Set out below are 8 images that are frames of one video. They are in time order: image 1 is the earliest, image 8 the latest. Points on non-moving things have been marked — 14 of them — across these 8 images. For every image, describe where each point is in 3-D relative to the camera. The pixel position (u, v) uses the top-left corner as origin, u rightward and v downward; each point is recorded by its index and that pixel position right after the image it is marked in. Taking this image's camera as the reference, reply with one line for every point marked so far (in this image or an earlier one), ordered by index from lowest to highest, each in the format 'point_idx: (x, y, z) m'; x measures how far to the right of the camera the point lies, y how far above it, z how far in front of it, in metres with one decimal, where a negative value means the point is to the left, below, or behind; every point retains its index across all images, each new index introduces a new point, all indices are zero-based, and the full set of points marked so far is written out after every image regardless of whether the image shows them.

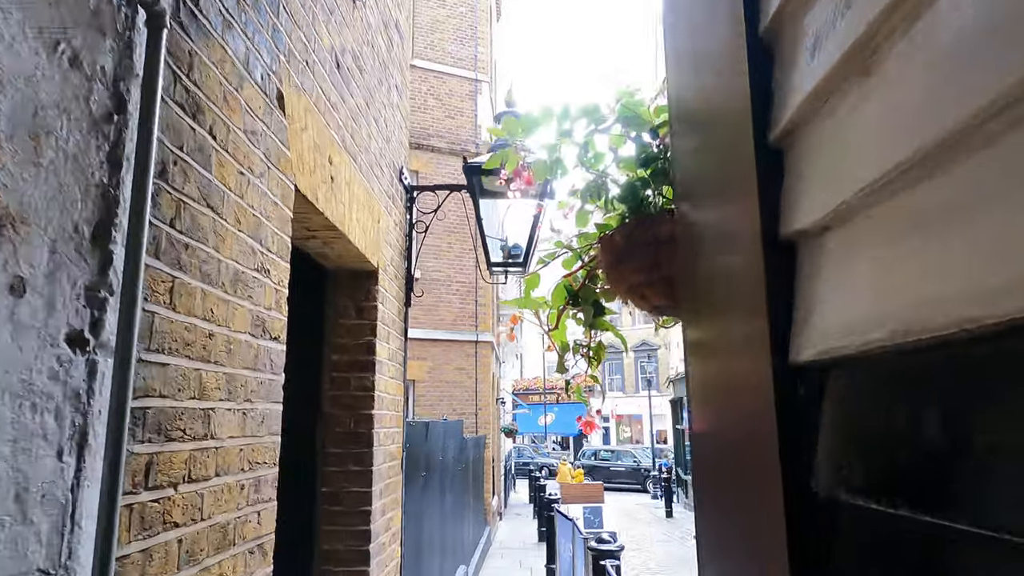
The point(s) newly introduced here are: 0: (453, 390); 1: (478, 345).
0: (-1.1, -2.0, +13.3) m
1: (-0.7, -1.2, +13.6) m
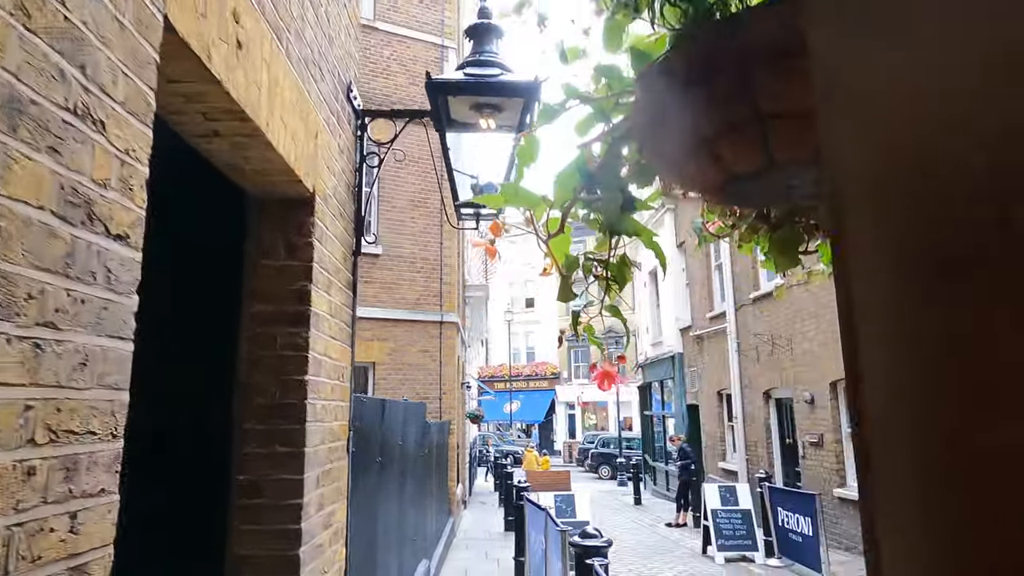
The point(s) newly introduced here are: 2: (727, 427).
0: (-1.8, -1.6, +12.6) m
1: (-1.3, -0.7, +12.9) m
2: (+4.6, -3.0, +14.3) m
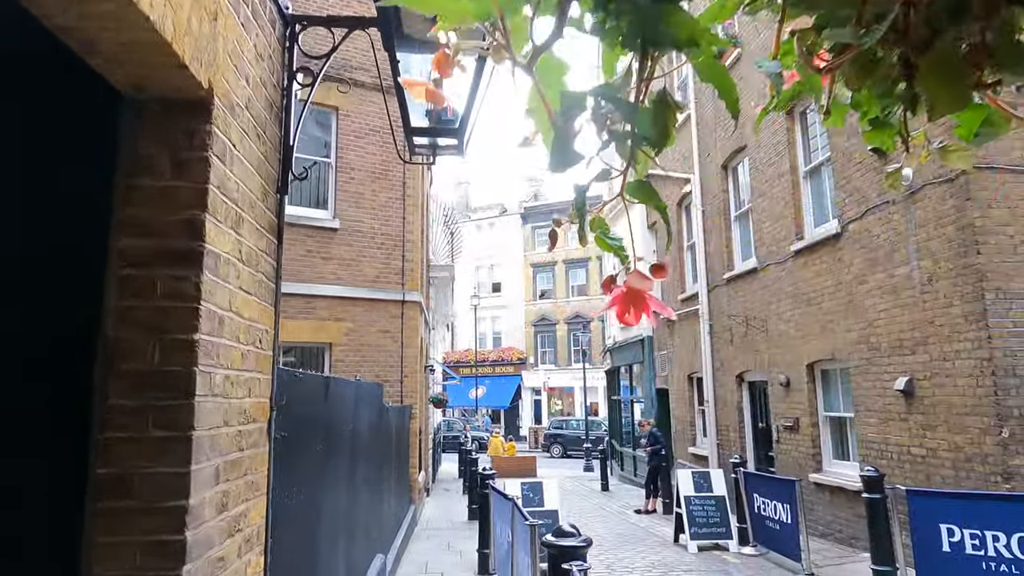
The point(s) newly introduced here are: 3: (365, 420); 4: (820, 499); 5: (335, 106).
0: (-2.4, -1.2, +11.9) m
1: (-2.0, -0.3, +12.2) m
2: (+3.9, -2.6, +14.0) m
3: (-1.5, -1.3, +6.8) m
4: (+4.2, -2.9, +9.1) m
5: (-3.2, +3.3, +12.0) m
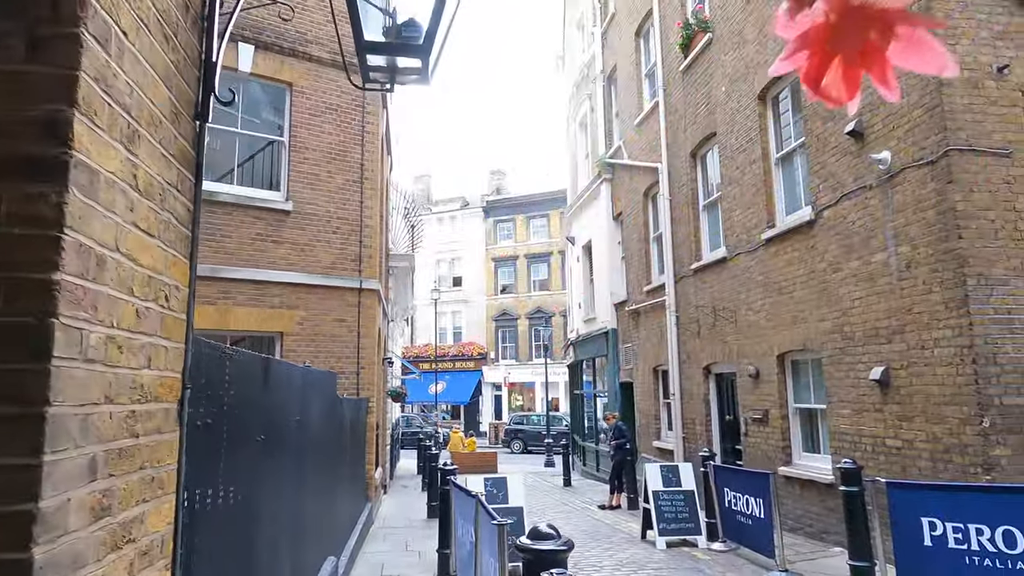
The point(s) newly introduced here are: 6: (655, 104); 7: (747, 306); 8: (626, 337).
0: (-3.0, -1.0, +11.3) m
1: (-2.6, -0.1, +11.6) m
2: (+3.1, -2.4, +13.8) m
3: (-1.9, -1.1, +6.2) m
4: (+3.7, -2.7, +8.9) m
5: (-3.8, +3.5, +11.3) m
6: (+3.0, +3.8, +14.0) m
7: (+3.6, -0.3, +10.1) m
8: (+2.7, -1.1, +15.6) m
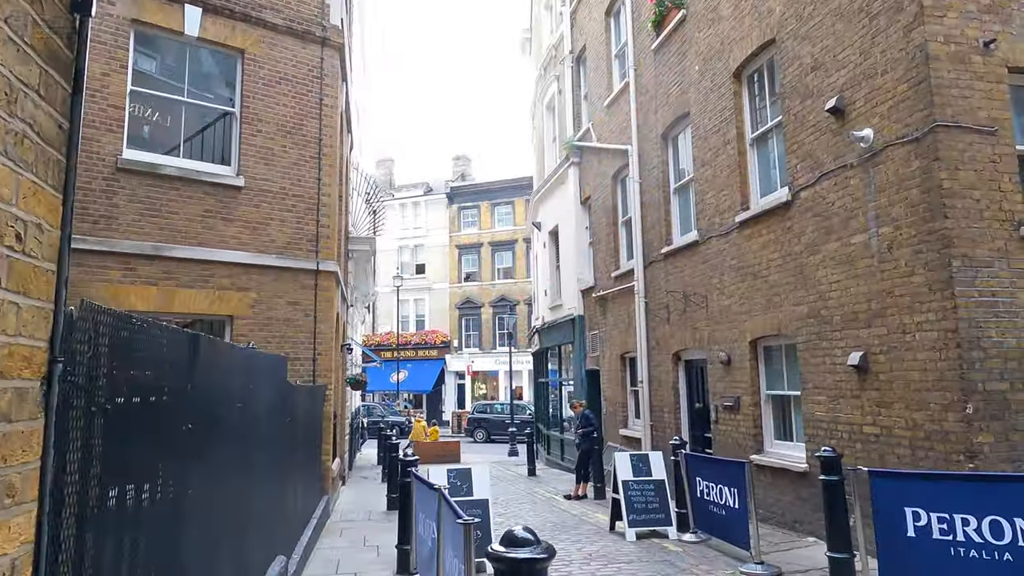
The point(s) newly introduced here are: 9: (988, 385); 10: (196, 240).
0: (-3.6, -0.7, +10.7) m
1: (-3.2, +0.2, +11.0) m
2: (+2.4, -2.1, +13.5) m
3: (-2.2, -0.9, +5.7) m
4: (+3.2, -2.5, +8.7) m
5: (-4.3, +3.8, +10.6) m
6: (+2.3, +4.1, +13.6) m
7: (+3.1, 0.0, +9.9) m
8: (+1.9, -0.8, +15.3) m
9: (+4.1, -0.8, +5.8) m
10: (-4.7, +0.7, +9.9) m
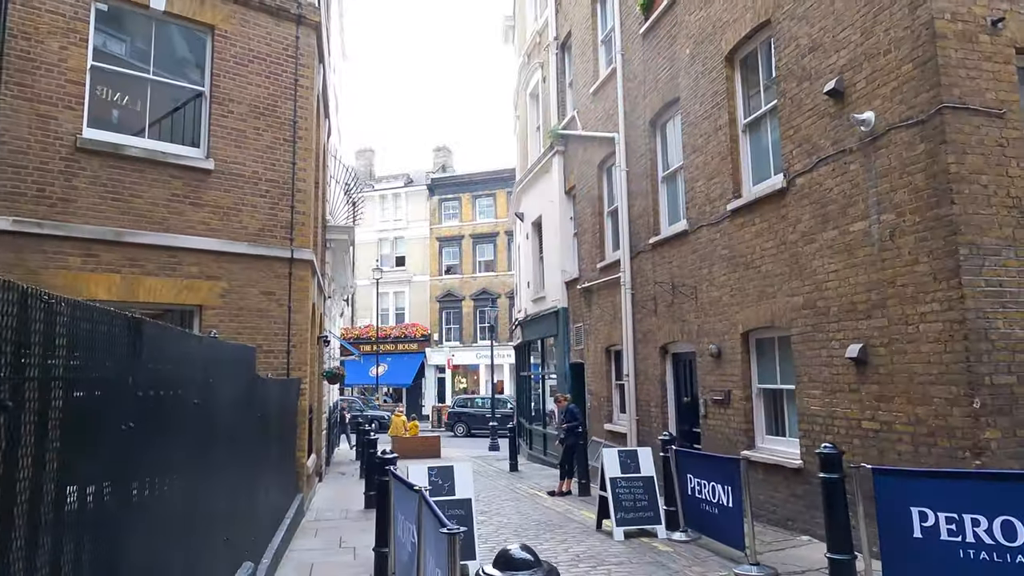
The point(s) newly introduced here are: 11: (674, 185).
0: (-3.9, -0.5, +10.2) m
1: (-3.4, +0.4, +10.6) m
2: (+2.0, -1.9, +13.2) m
3: (-2.3, -0.8, +5.3) m
4: (+3.0, -2.4, +8.4) m
5: (-4.5, +4.0, +10.0) m
6: (+2.0, +4.3, +13.3) m
7: (+2.8, +0.1, +9.6) m
8: (+1.5, -0.6, +15.0) m
9: (+4.0, -0.7, +5.6) m
10: (-4.9, +0.9, +9.4) m
11: (+2.7, +1.7, +11.2) m
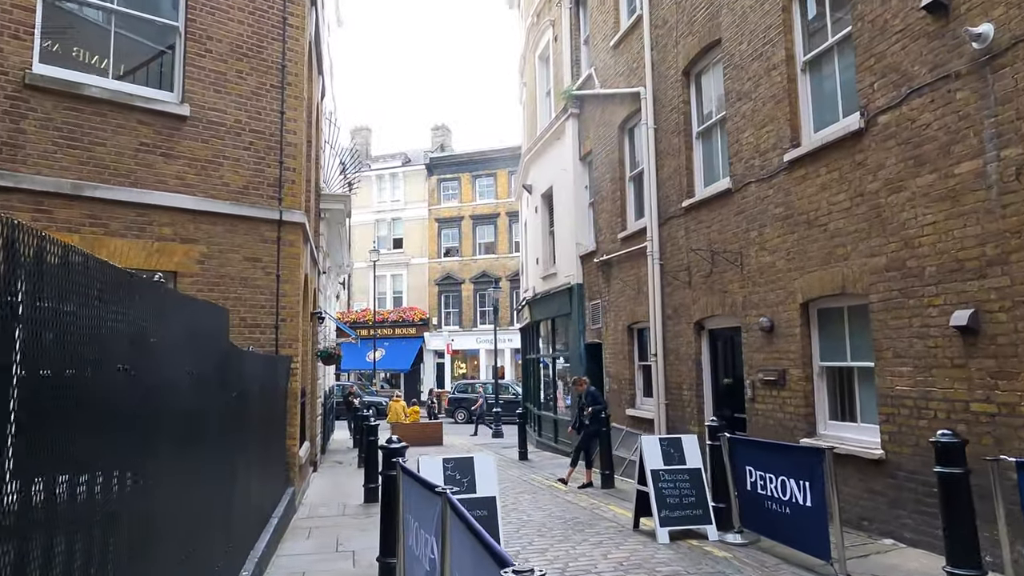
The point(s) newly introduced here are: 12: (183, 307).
0: (-3.6, 0.0, +9.0) m
1: (-3.2, +0.8, +9.3) m
2: (+2.3, -1.4, +12.0) m
3: (-2.0, -0.4, +4.0) m
4: (+3.3, -2.0, +7.2) m
5: (-4.3, +4.4, +8.7) m
6: (+2.2, +4.8, +12.0) m
7: (+3.1, +0.5, +8.4) m
8: (+1.7, -0.1, +13.8) m
9: (+4.3, -0.4, +4.4) m
10: (-4.6, +1.3, +8.1) m
11: (+3.0, +2.2, +9.9) m
12: (-2.0, -0.1, +4.1) m
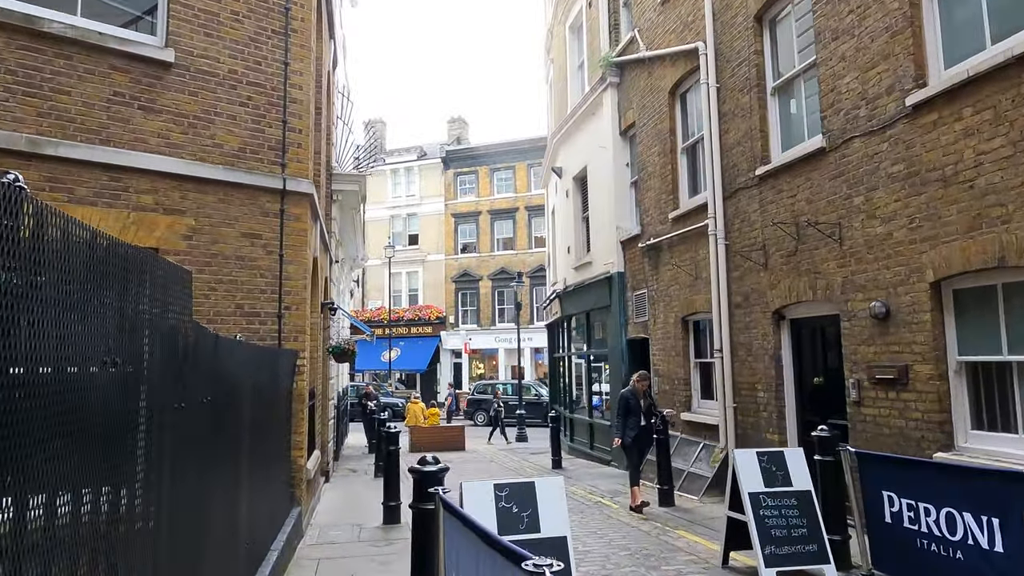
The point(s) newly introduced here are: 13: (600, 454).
0: (-3.1, +0.2, +7.5) m
1: (-2.6, +1.1, +7.9) m
2: (+2.9, -1.2, +10.5) m
3: (-1.5, -0.2, +2.6) m
4: (+3.8, -1.7, +5.7) m
5: (-3.7, +4.6, +7.3) m
6: (+2.8, +5.0, +10.4) m
7: (+3.6, +0.7, +6.8) m
8: (+2.3, +0.1, +12.2) m
9: (+4.7, -0.2, +2.8) m
10: (-4.1, +1.5, +6.7) m
11: (+3.5, +2.4, +8.4) m
12: (-1.6, +0.1, +2.6) m
13: (+1.9, -3.5, +14.0) m
